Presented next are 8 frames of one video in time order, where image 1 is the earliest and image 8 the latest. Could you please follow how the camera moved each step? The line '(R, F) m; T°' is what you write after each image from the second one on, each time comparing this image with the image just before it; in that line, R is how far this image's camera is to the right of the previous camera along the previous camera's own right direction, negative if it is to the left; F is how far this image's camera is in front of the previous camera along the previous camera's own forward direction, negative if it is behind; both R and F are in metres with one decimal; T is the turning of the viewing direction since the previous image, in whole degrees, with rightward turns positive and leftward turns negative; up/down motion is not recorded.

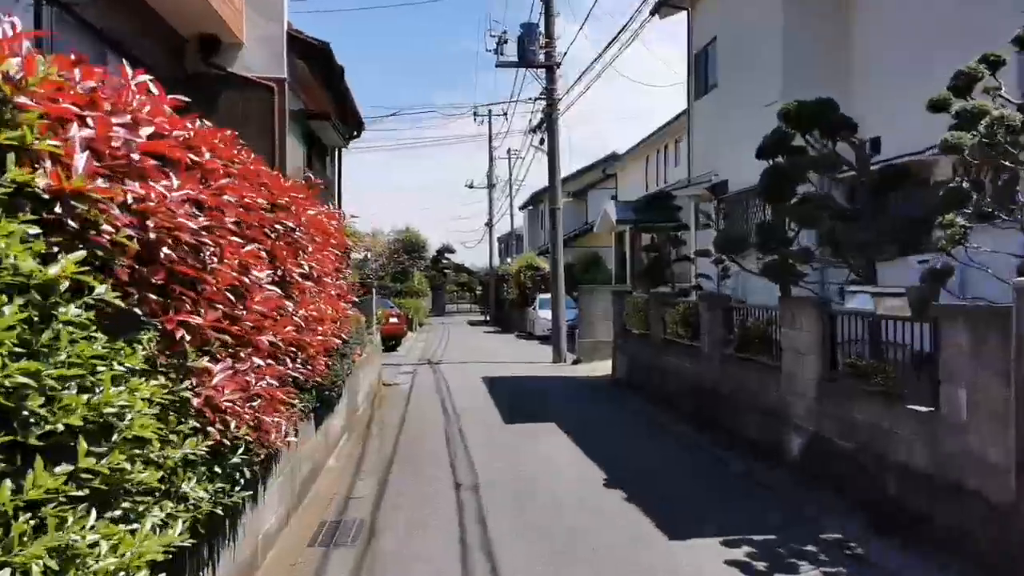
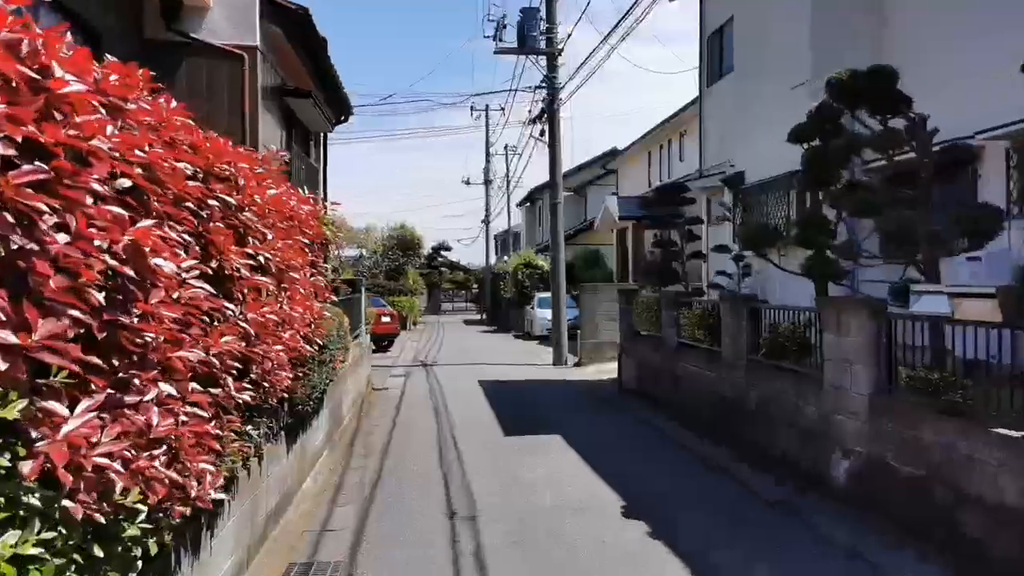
(-0.1, +1.1) m; 0°
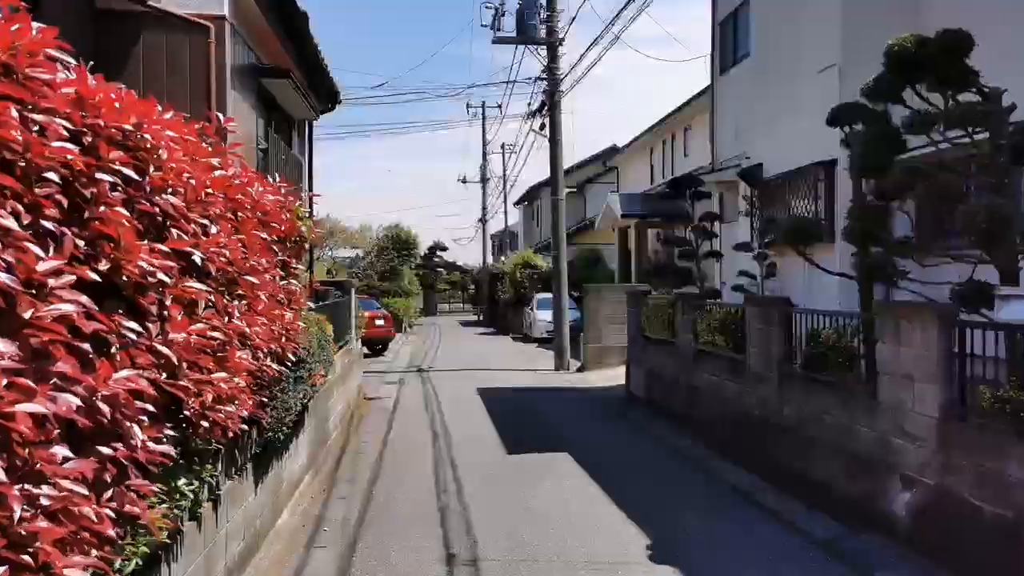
(-0.1, +1.0) m; 0°
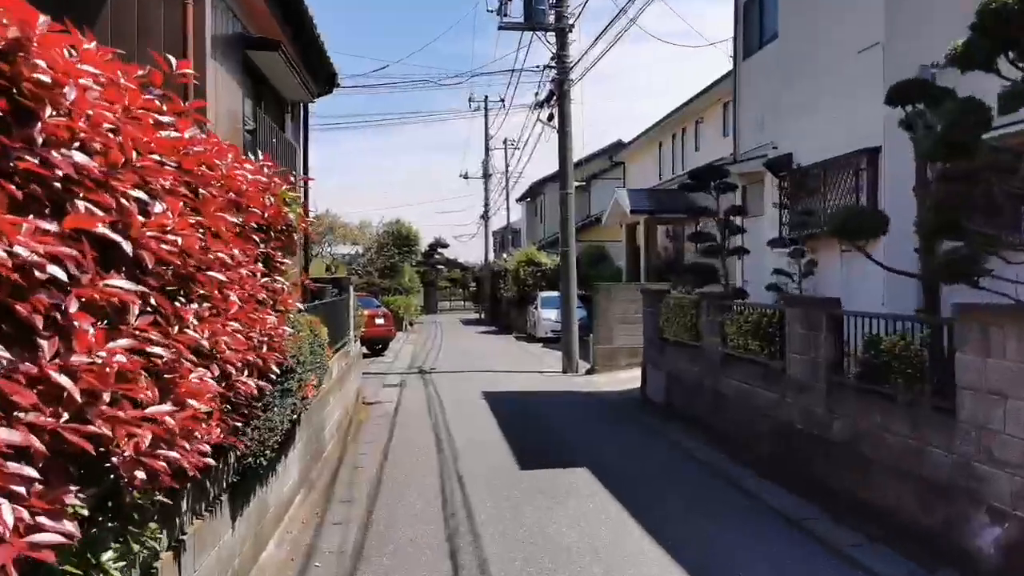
(-0.1, +0.9) m; 0°
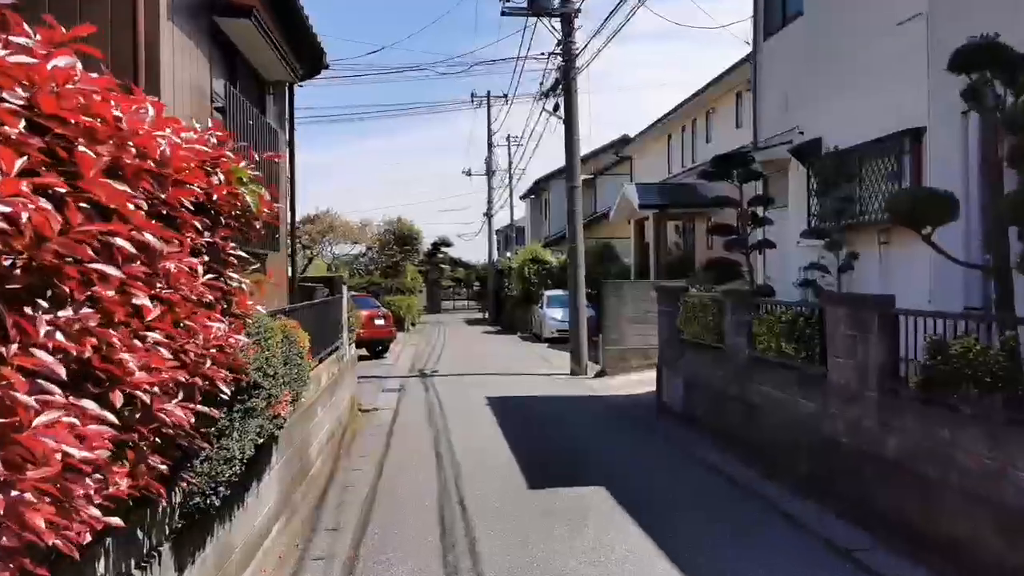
(0.0, +0.9) m; 0°
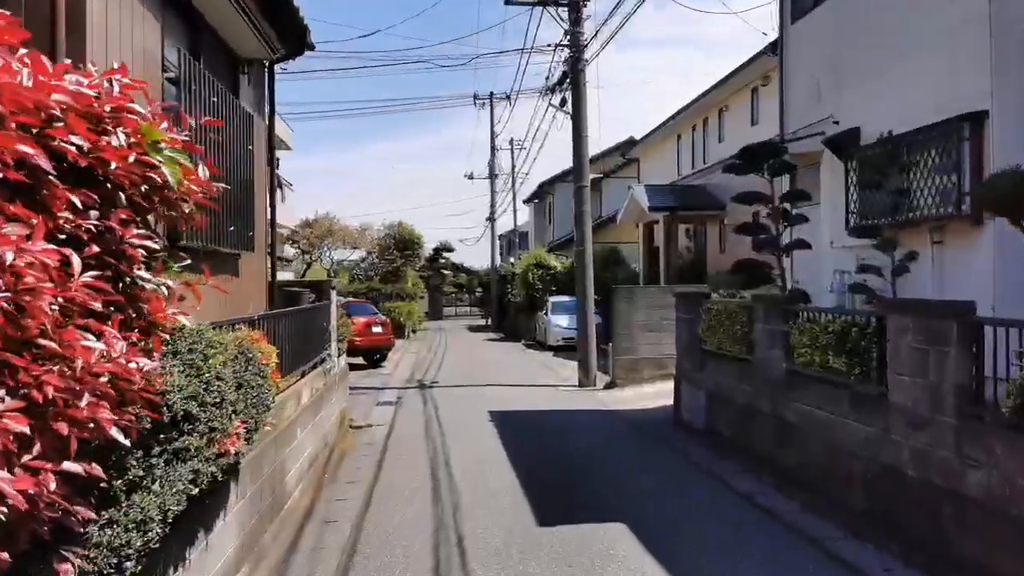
(0.0, +1.0) m; 0°
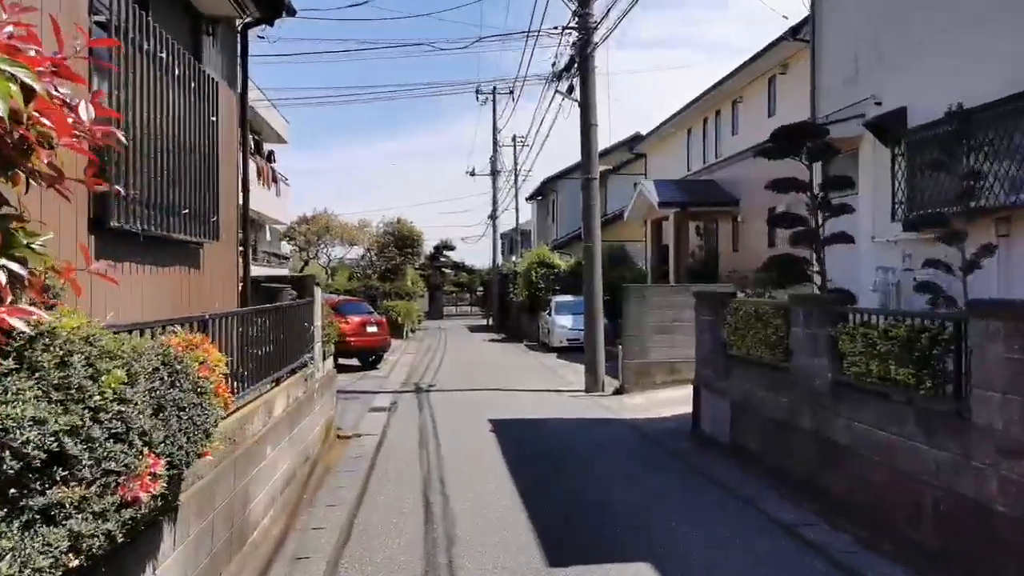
(0.0, +1.0) m; 0°
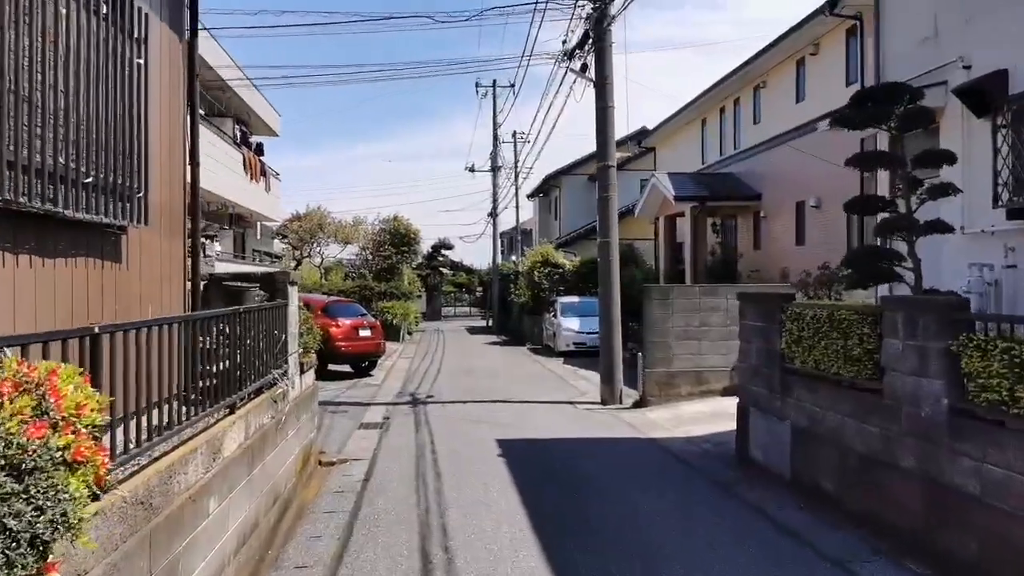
(-0.2, +1.5) m; 0°
